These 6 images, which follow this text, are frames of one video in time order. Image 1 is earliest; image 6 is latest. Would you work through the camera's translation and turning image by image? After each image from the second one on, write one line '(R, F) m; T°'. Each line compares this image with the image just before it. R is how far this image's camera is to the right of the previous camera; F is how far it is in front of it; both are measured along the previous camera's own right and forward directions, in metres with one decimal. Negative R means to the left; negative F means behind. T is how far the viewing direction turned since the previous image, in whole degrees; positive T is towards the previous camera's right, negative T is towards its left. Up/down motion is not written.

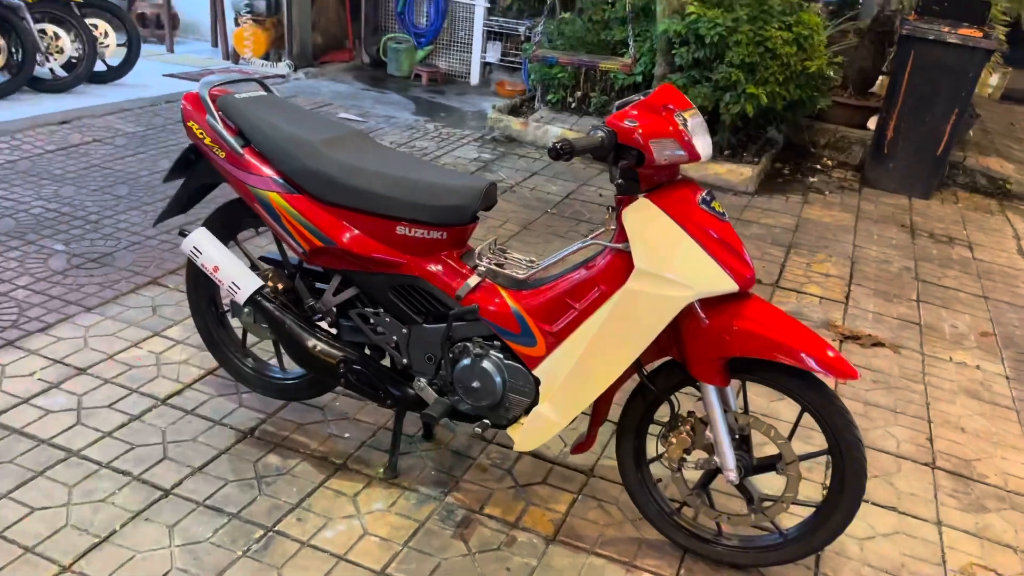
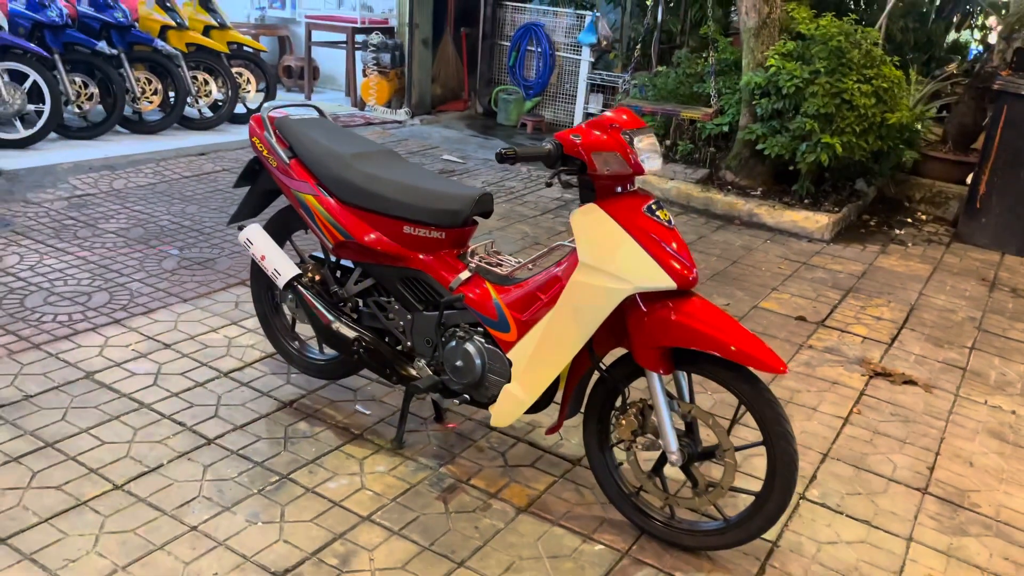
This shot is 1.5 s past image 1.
(+0.5, -0.3) m; -9°
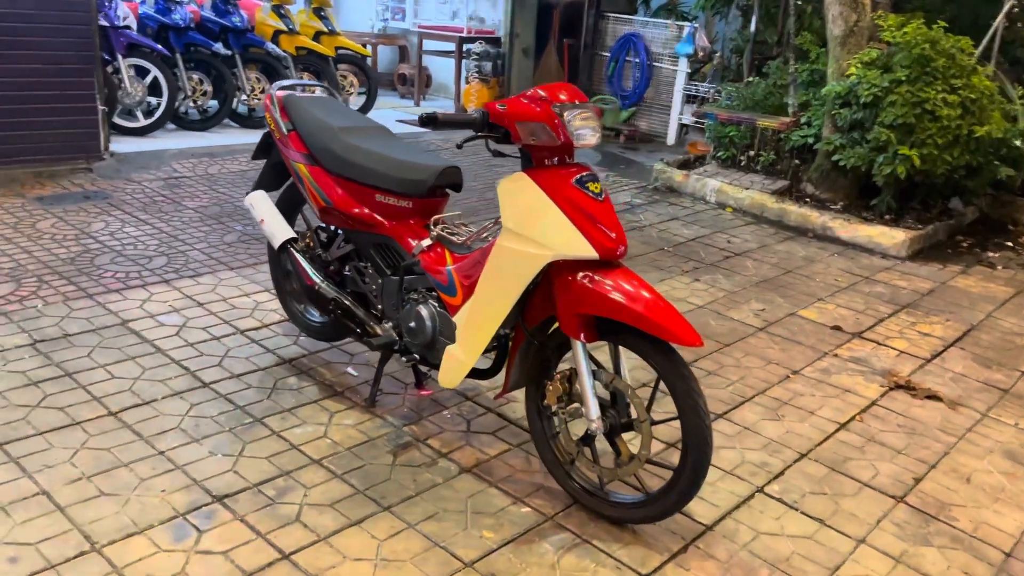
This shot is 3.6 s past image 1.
(+0.7, -0.1) m; -10°
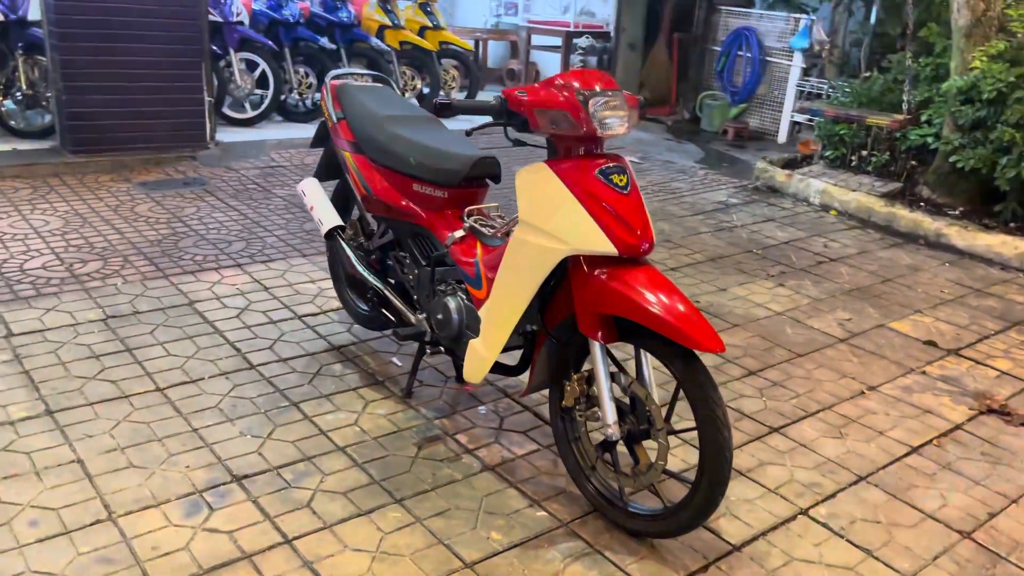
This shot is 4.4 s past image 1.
(+0.3, +0.1) m; -8°
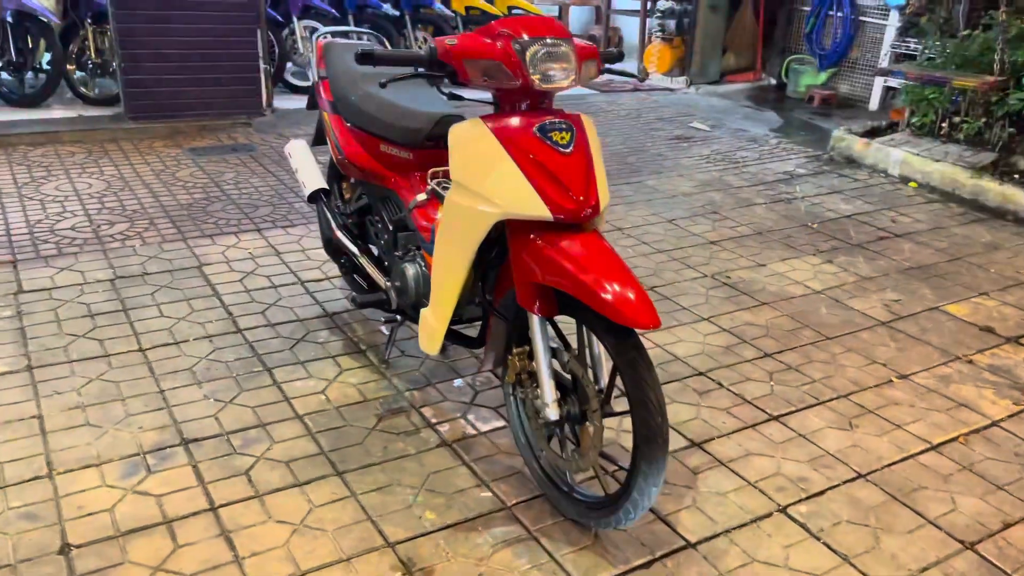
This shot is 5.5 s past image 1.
(+0.5, +0.2) m; -8°
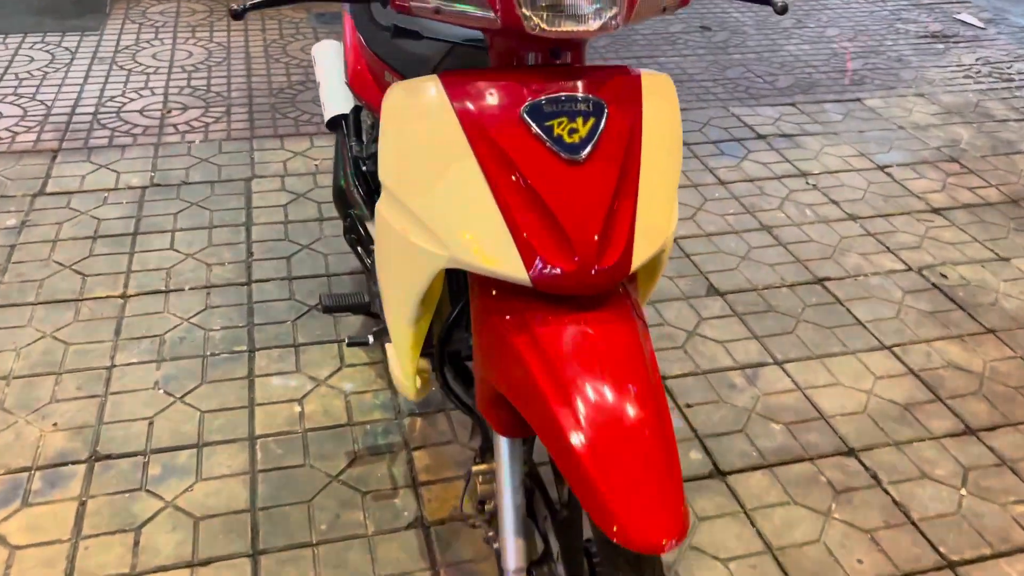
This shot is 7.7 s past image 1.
(+0.4, +1.1) m; -14°
